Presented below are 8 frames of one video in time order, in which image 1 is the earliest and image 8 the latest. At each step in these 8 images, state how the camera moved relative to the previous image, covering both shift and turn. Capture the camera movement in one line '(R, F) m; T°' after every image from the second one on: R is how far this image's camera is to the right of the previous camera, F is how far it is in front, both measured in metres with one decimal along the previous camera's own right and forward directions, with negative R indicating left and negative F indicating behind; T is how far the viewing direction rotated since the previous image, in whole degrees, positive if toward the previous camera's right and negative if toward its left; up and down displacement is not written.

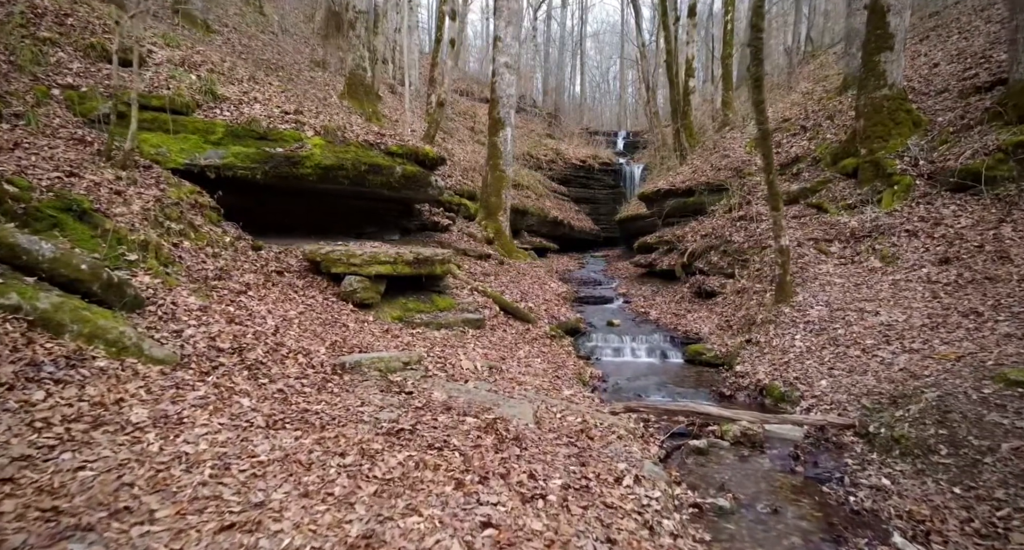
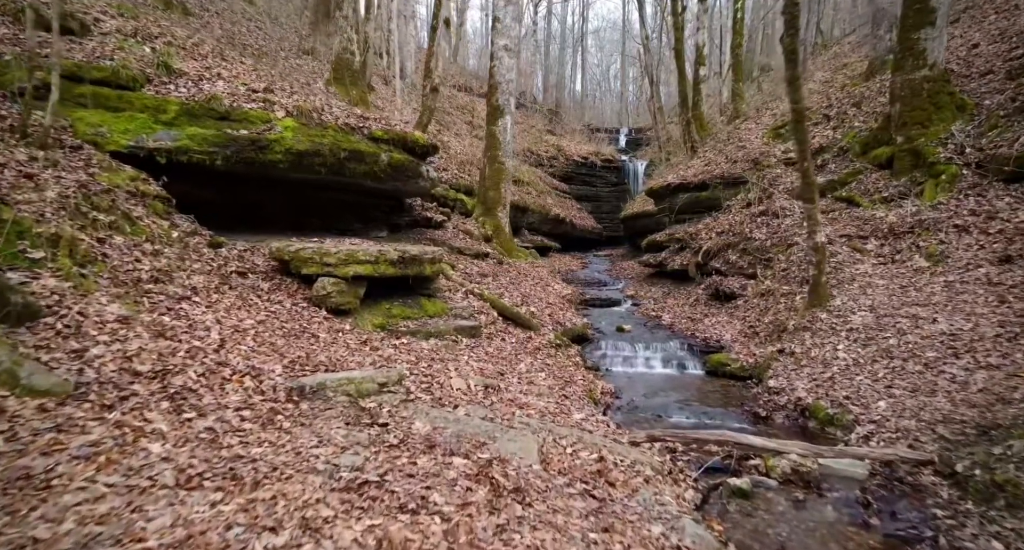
(0.0, +1.4) m; 0°
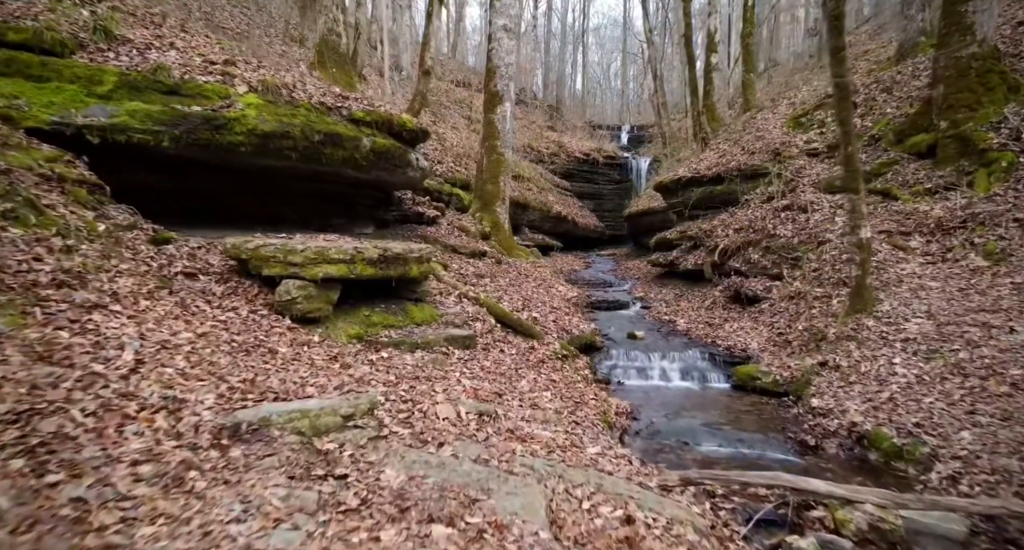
(0.0, +1.3) m; 0°
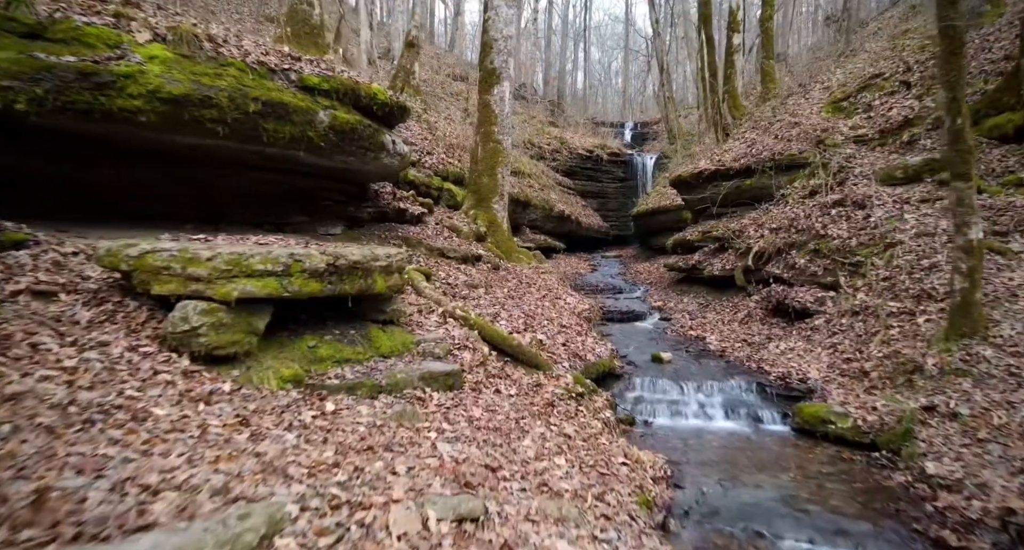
(0.0, +2.2) m; 0°
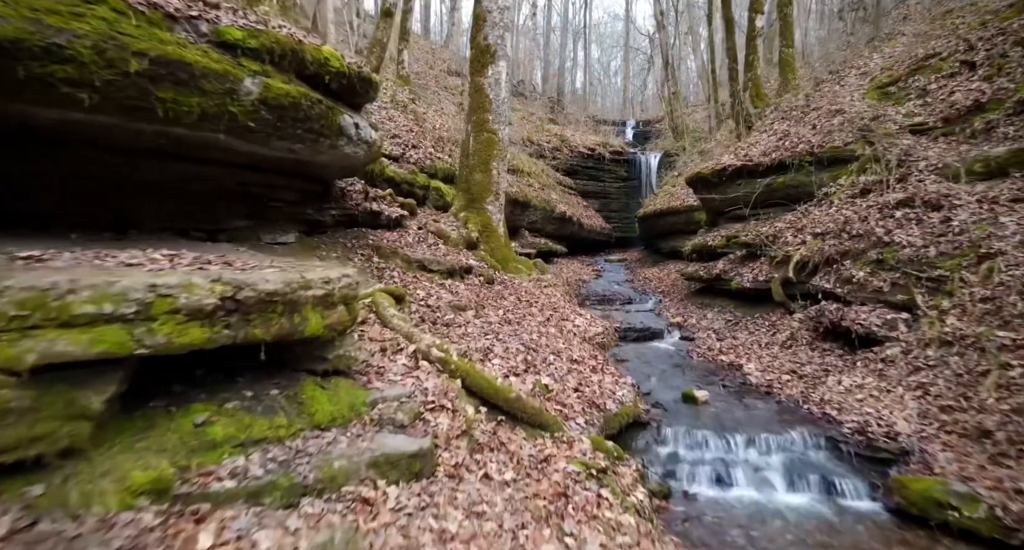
(0.0, +2.1) m; 0°
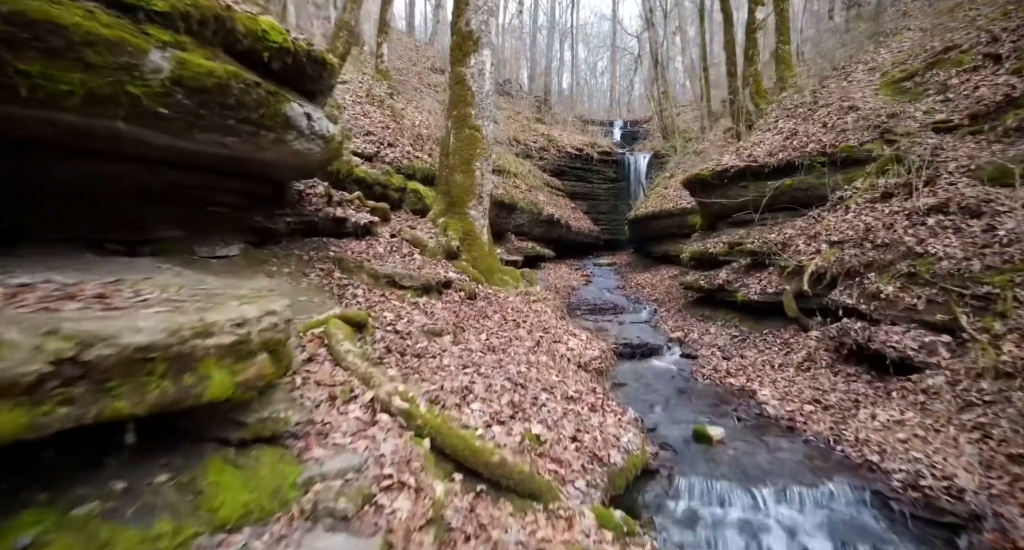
(0.0, +1.2) m; +2°
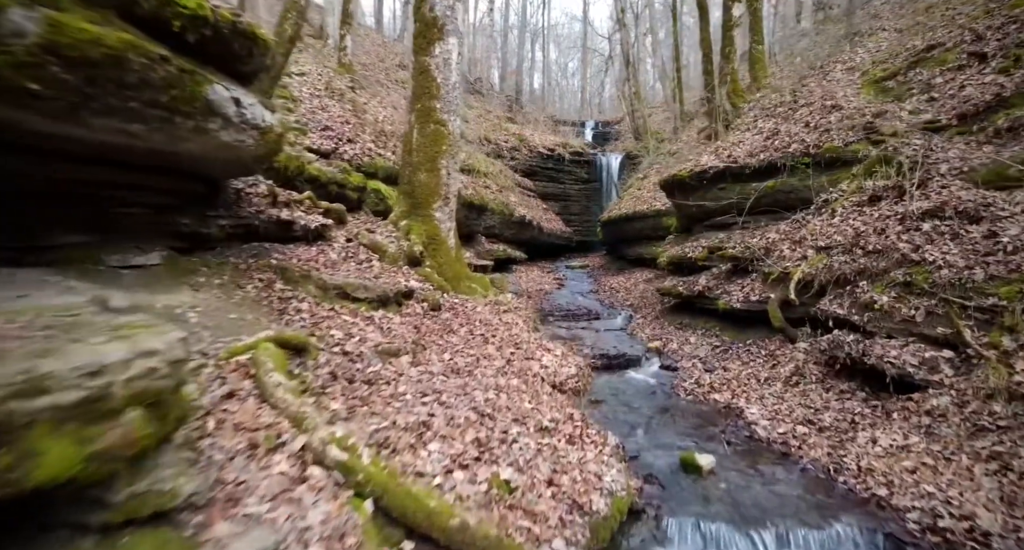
(+0.1, +0.8) m; +3°
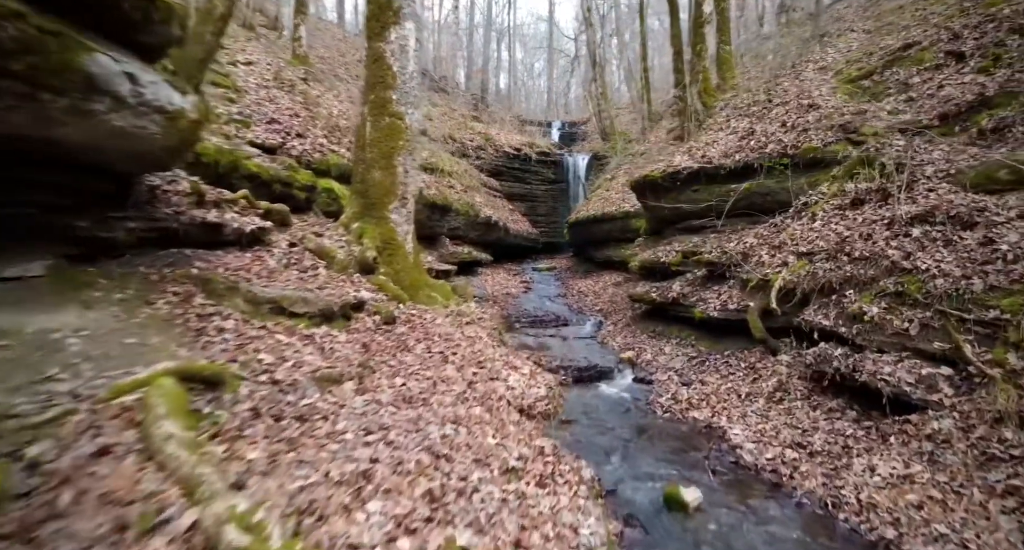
(+0.1, +0.8) m; +4°
